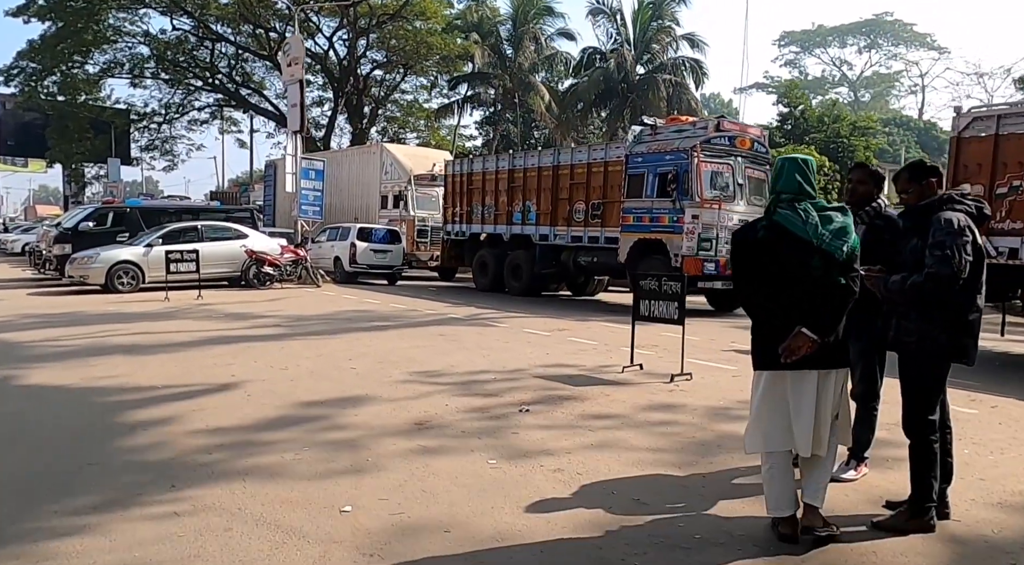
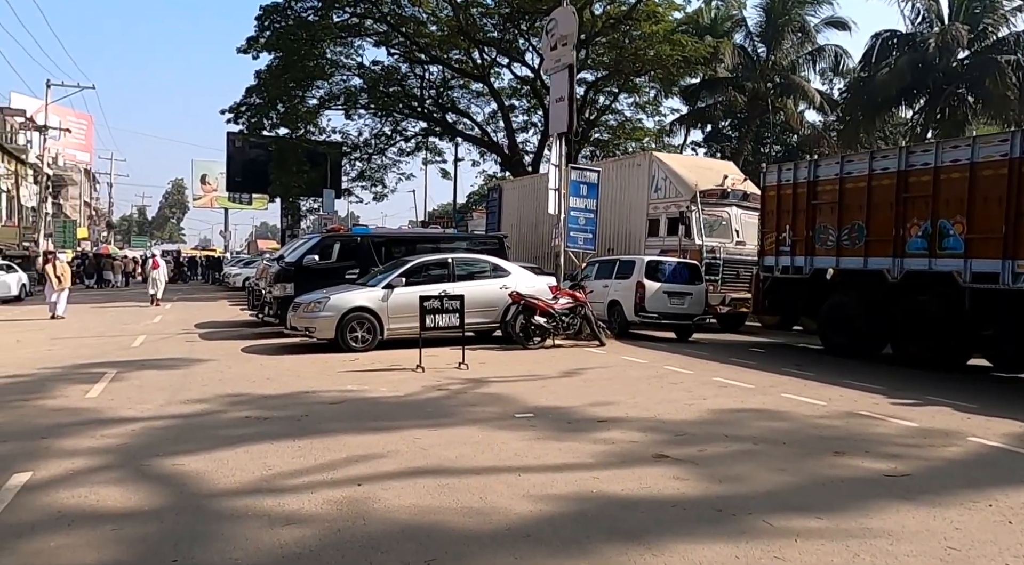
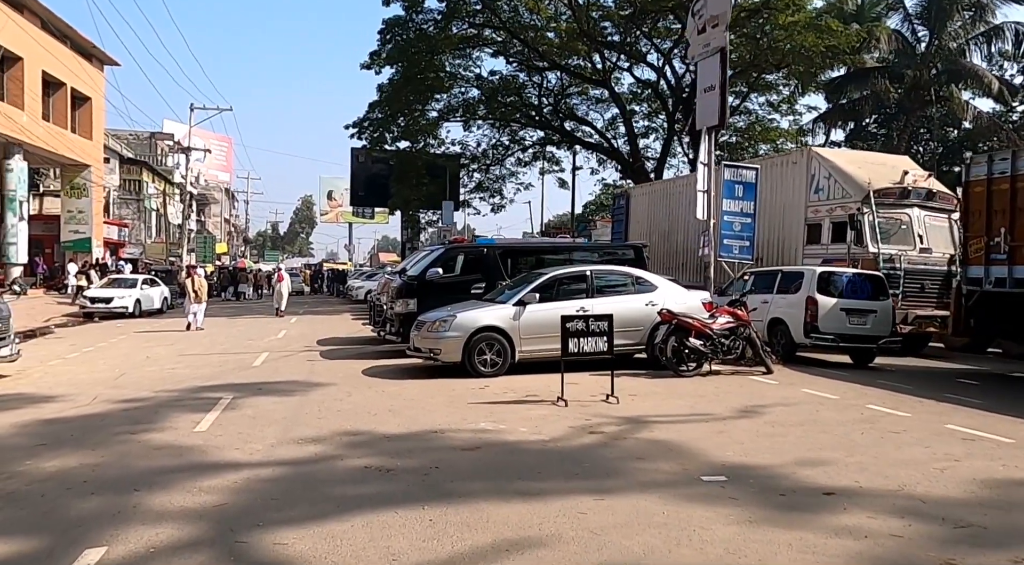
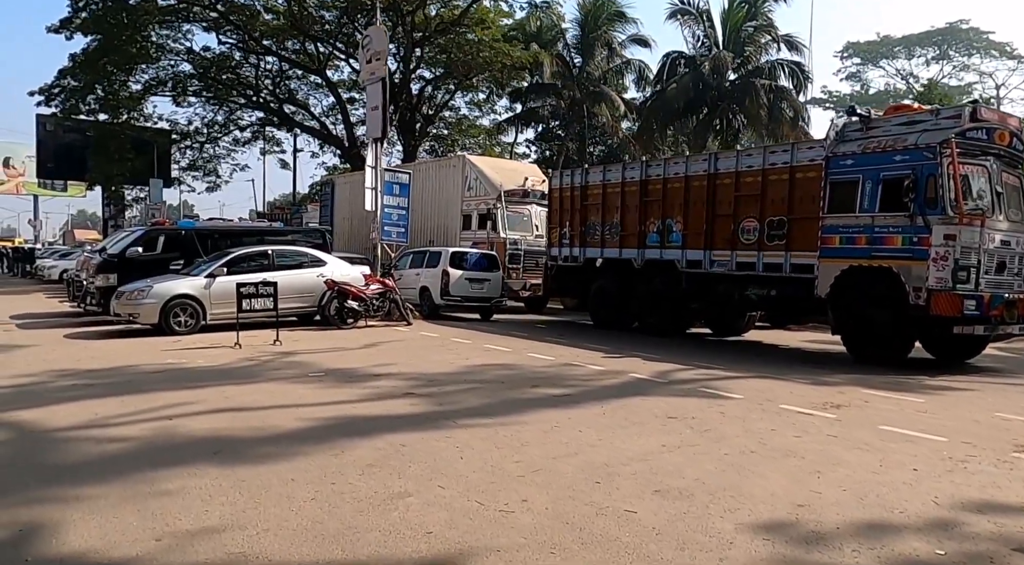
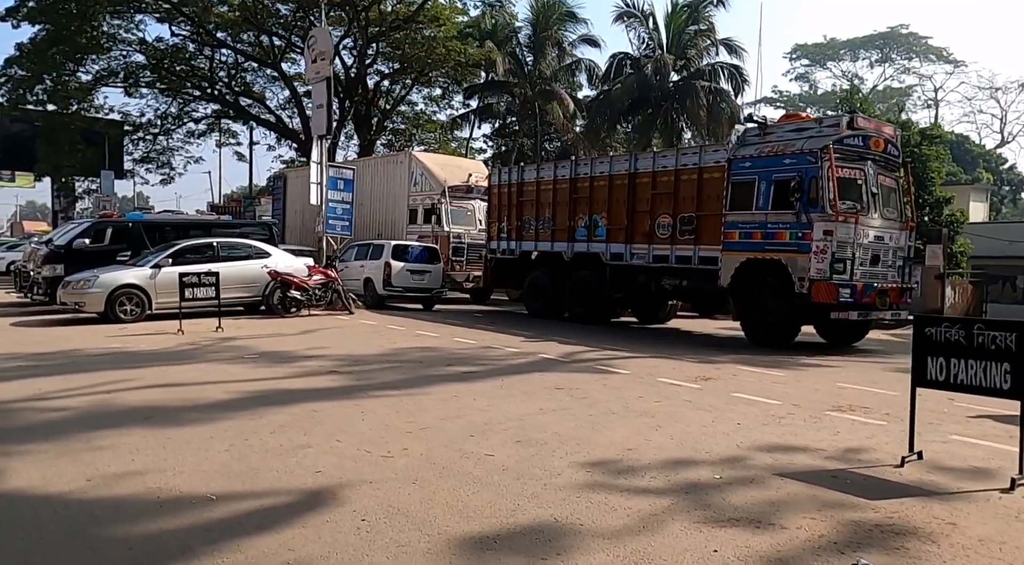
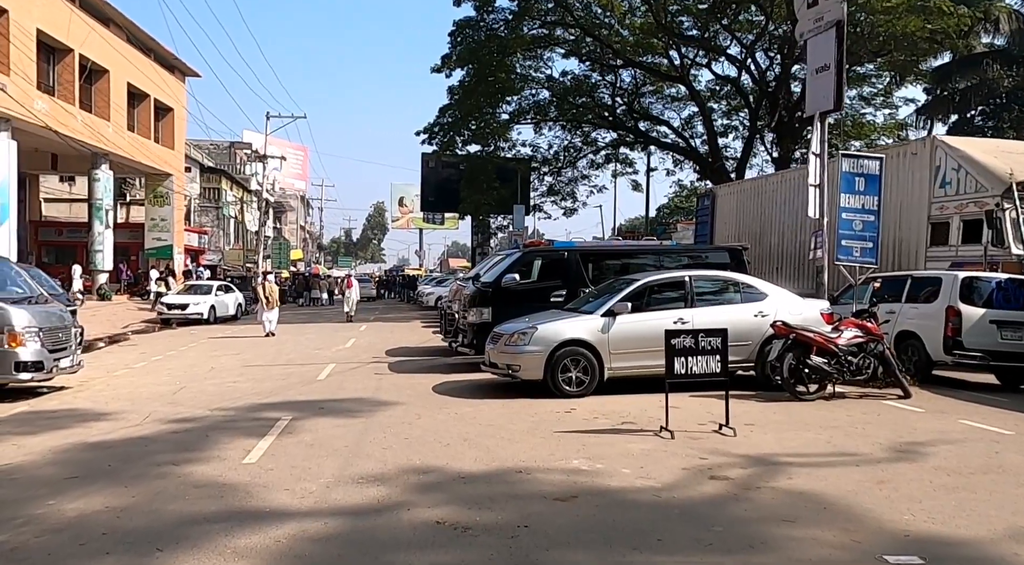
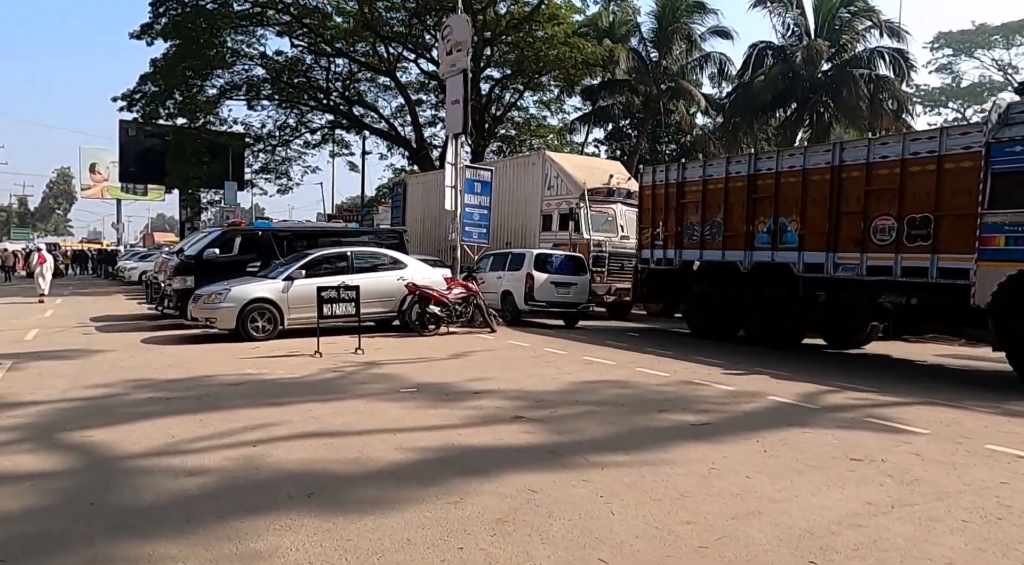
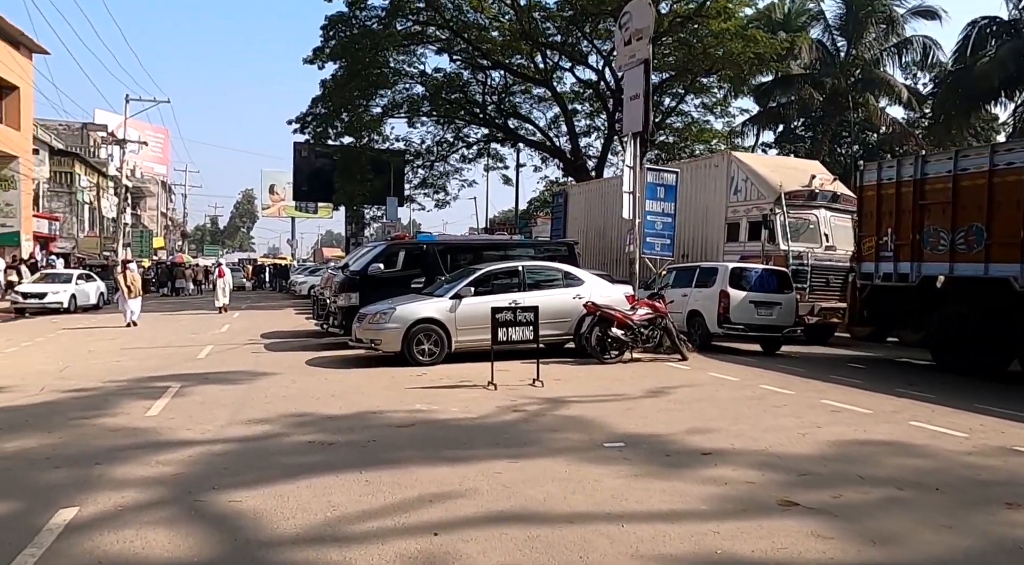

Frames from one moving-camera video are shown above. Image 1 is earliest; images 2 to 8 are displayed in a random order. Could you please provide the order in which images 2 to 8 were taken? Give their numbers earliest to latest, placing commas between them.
5, 4, 7, 2, 8, 3, 6
